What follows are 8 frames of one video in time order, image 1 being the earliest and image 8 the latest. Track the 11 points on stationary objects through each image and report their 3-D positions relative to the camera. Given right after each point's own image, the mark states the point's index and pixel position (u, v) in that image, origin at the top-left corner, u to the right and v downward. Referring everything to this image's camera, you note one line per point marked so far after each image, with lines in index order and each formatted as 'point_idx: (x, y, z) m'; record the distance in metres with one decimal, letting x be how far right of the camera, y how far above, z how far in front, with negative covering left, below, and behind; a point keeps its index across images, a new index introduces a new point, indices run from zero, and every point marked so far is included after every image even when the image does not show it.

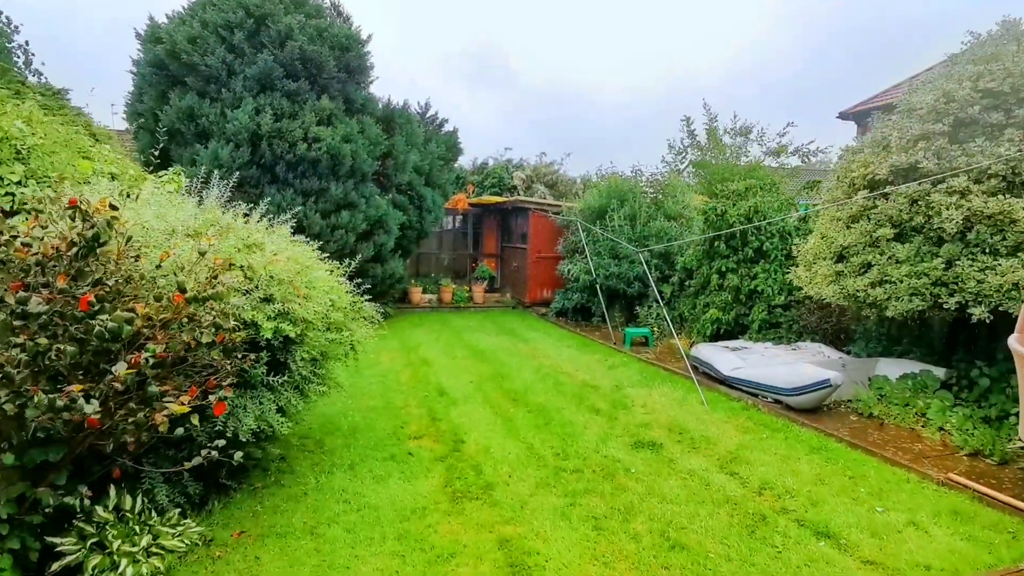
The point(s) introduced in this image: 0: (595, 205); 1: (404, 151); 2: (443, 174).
0: (+1.5, +1.5, +9.9) m
1: (-1.8, +2.3, +9.4) m
2: (-1.4, +2.2, +11.0) m
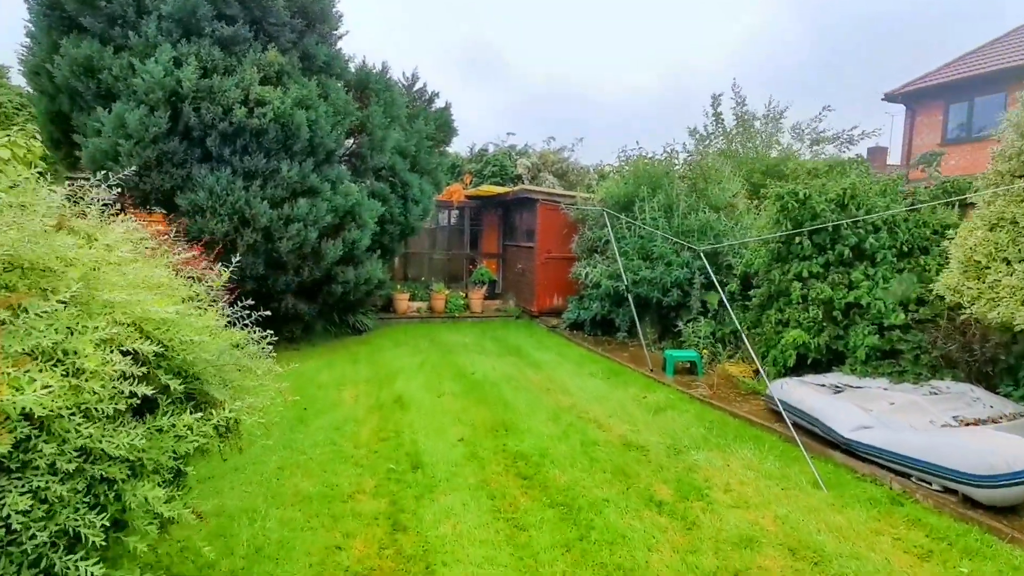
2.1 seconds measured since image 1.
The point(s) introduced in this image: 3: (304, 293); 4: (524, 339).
0: (+1.6, +1.4, +8.0) m
1: (-1.8, +2.2, +7.5) m
2: (-1.3, +2.1, +9.1) m
3: (-2.7, -0.1, +7.3) m
4: (+0.1, -0.8, +8.3) m
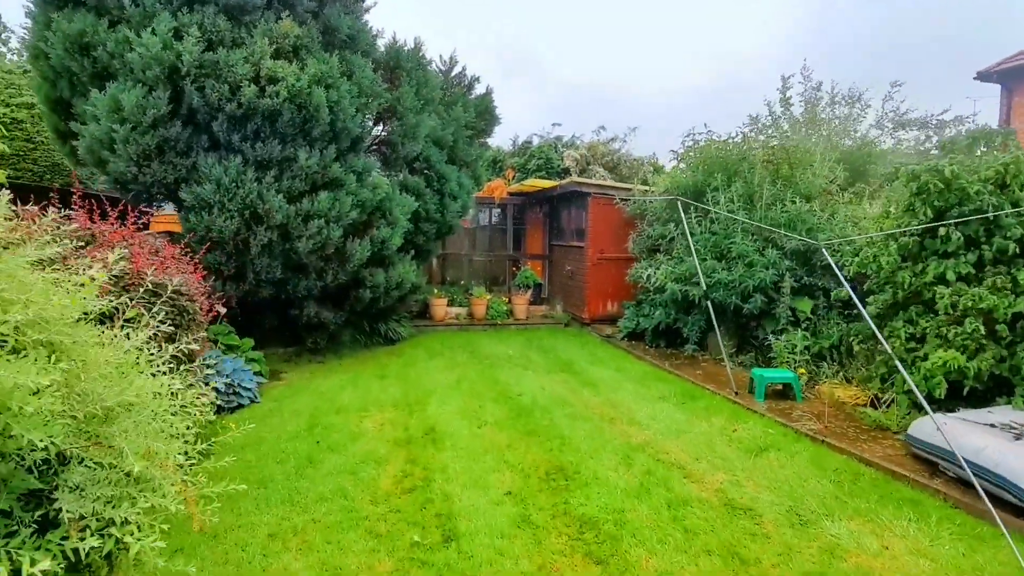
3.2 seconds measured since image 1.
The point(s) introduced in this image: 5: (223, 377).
0: (+2.2, +1.3, +6.9) m
1: (-1.2, +2.1, +6.7) m
2: (-0.6, +2.1, +8.2) m
3: (-2.1, -0.1, +6.6) m
4: (+0.8, -0.8, +7.3) m
5: (-2.5, -0.8, +4.7) m
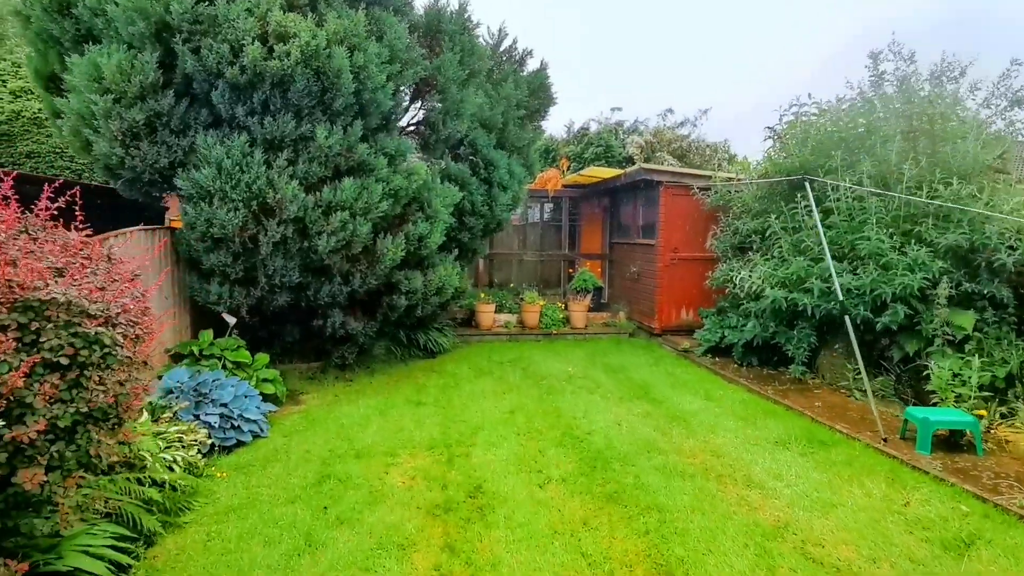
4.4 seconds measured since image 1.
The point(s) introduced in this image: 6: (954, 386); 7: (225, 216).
0: (+2.9, +1.2, +5.6) m
1: (-0.5, +2.1, +5.6) m
2: (+0.2, +2.0, +7.1) m
3: (-1.5, -0.2, +5.6) m
4: (+1.5, -0.9, +6.0) m
5: (-2.0, -0.8, +3.8) m
6: (+3.2, -0.7, +4.0) m
7: (-2.2, +0.5, +4.2) m
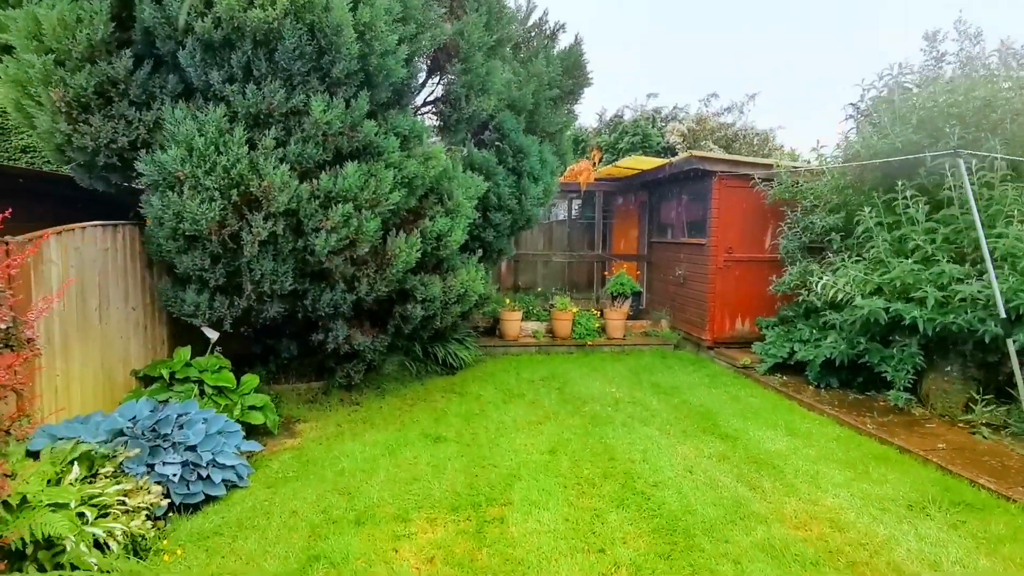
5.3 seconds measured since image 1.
0: (+3.2, +1.2, +4.7) m
1: (-0.2, +2.0, +4.8) m
2: (+0.5, +1.9, +6.2) m
3: (-1.2, -0.2, +4.7) m
4: (+1.8, -1.0, +5.1) m
5: (-1.8, -0.9, +2.9) m
6: (+3.5, -0.8, +3.0) m
7: (-1.9, +0.5, +3.3) m
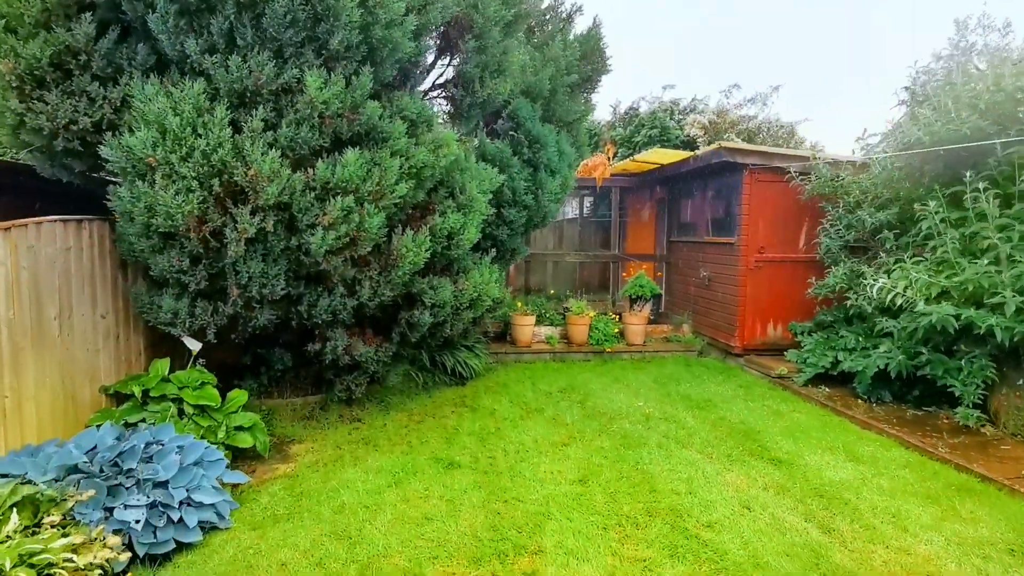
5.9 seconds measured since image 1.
0: (+3.3, +1.1, +4.2) m
1: (-0.1, +2.0, +4.3) m
2: (+0.7, +1.9, +5.8) m
3: (-1.1, -0.3, +4.3) m
4: (+1.9, -1.0, +4.6) m
5: (-1.6, -0.9, +2.5) m
6: (+3.6, -0.8, +2.5) m
7: (-1.8, +0.5, +2.9) m
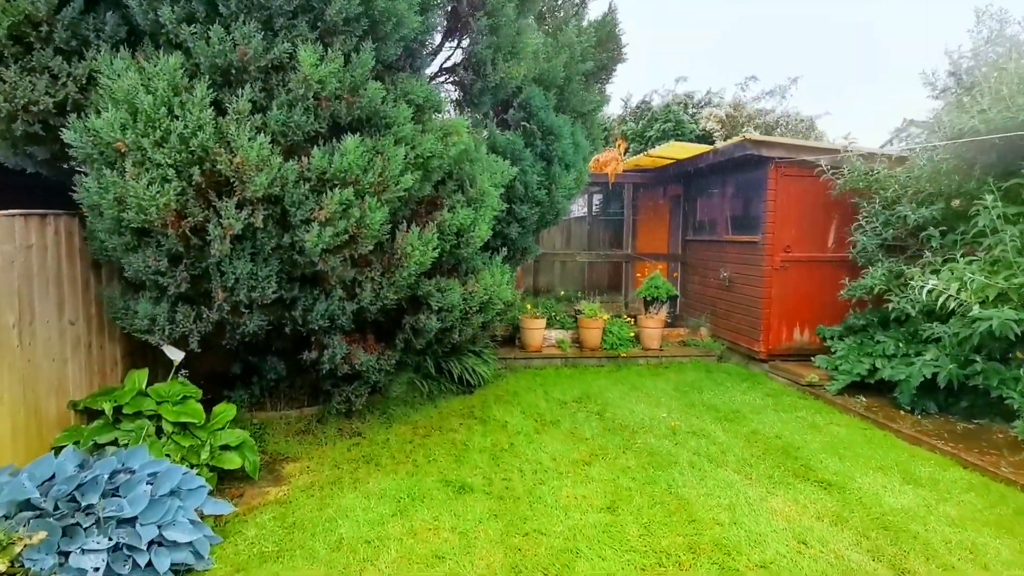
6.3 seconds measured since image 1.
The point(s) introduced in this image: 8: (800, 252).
0: (+3.4, +1.1, +3.8) m
1: (0.0, +2.0, +3.9) m
2: (+0.8, +1.9, +5.4) m
3: (-1.0, -0.3, +3.9) m
4: (+2.0, -1.0, +4.3) m
5: (-1.5, -0.9, +2.1) m
6: (+3.7, -0.8, +2.2) m
7: (-1.7, +0.4, +2.5) m
8: (+2.9, +0.4, +5.6) m
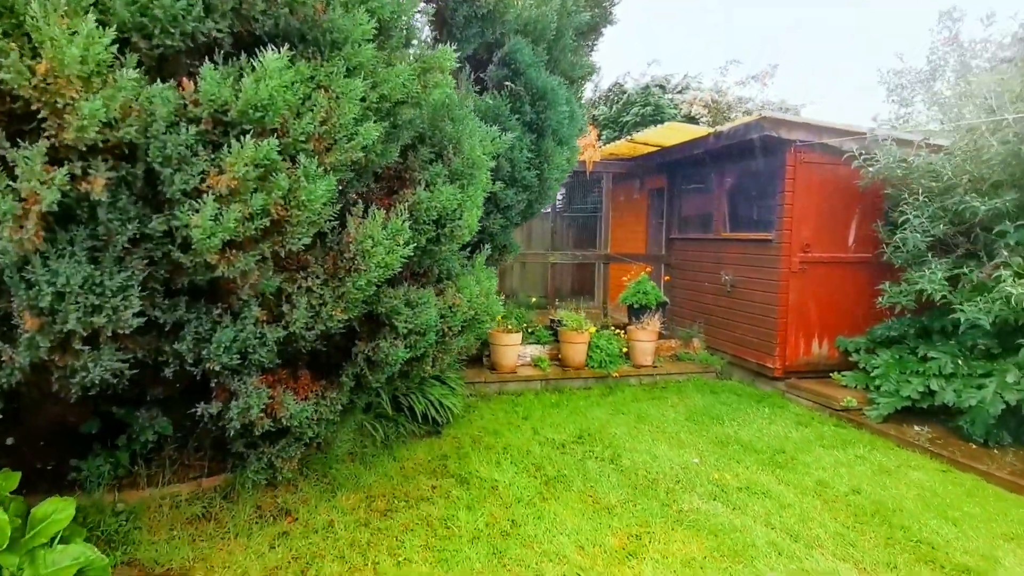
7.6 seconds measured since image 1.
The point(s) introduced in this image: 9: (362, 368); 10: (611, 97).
0: (+3.4, +1.1, +3.1) m
1: (0.0, +1.9, +2.8) m
2: (+0.6, +1.8, +4.4) m
3: (-1.0, -0.3, +2.7) m
4: (+2.0, -1.1, +3.4) m
5: (-1.3, -1.0, +0.8) m
6: (+3.9, -0.9, +1.5) m
7: (-1.5, +0.4, +1.2) m
8: (+2.7, +0.3, +4.8) m
9: (-0.7, -0.4, +2.6) m
10: (+1.3, +2.6, +7.8) m
